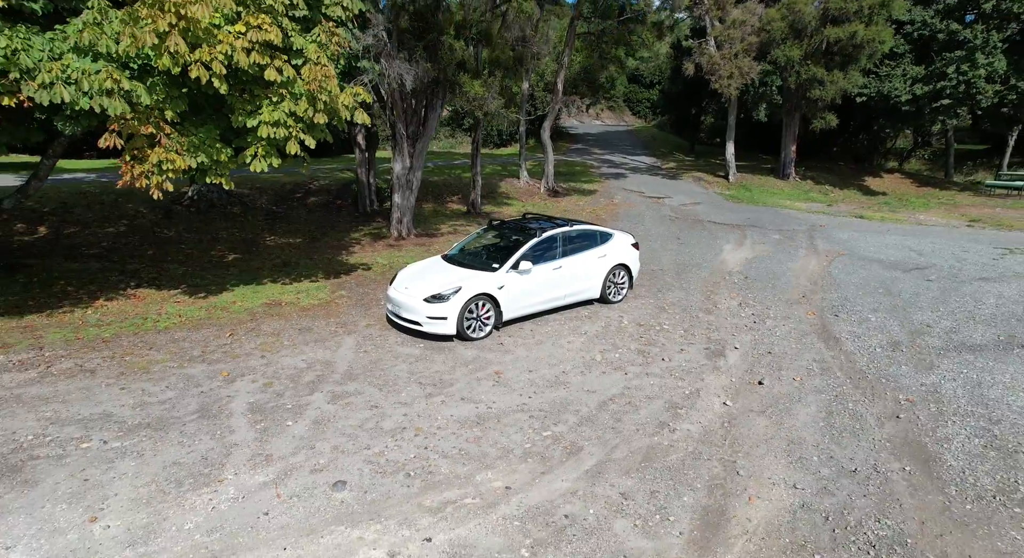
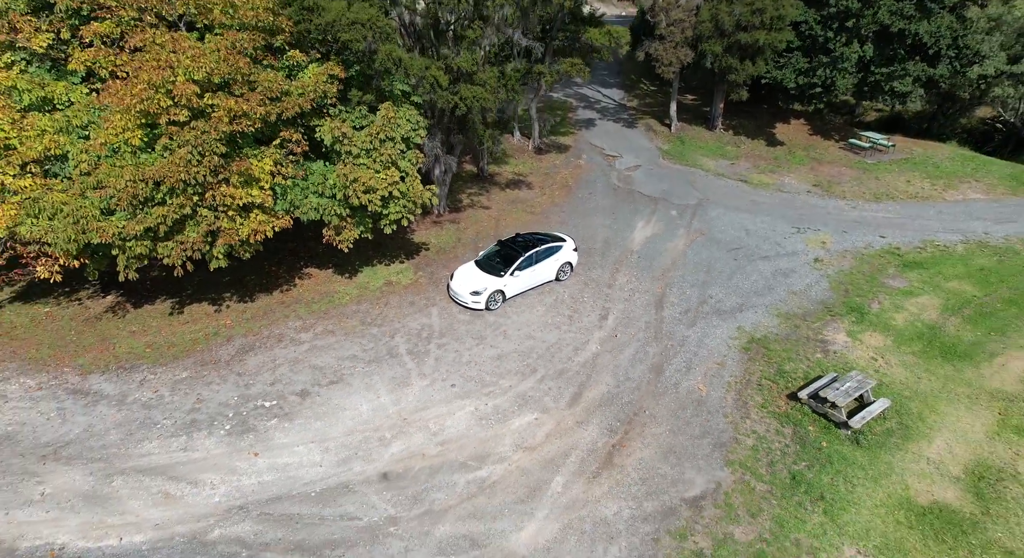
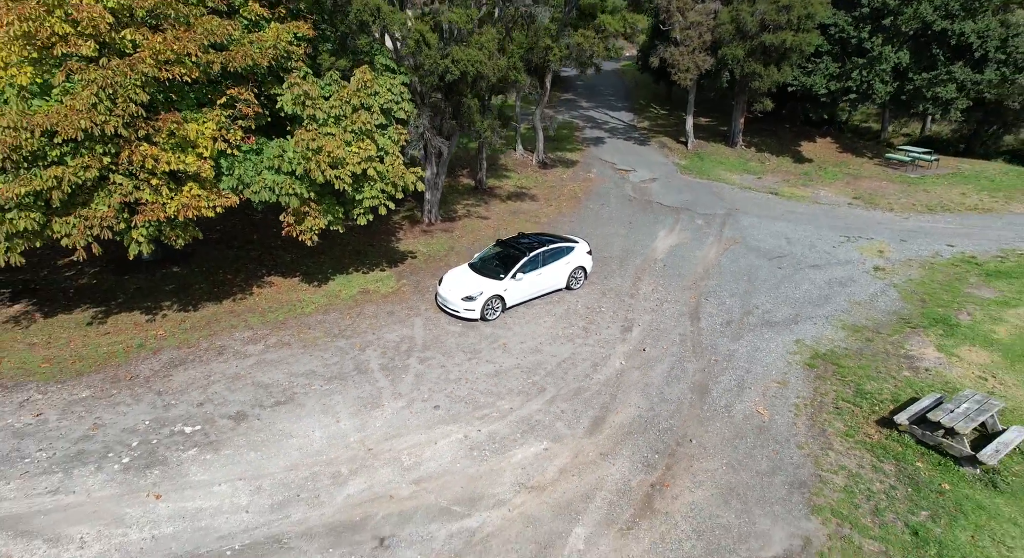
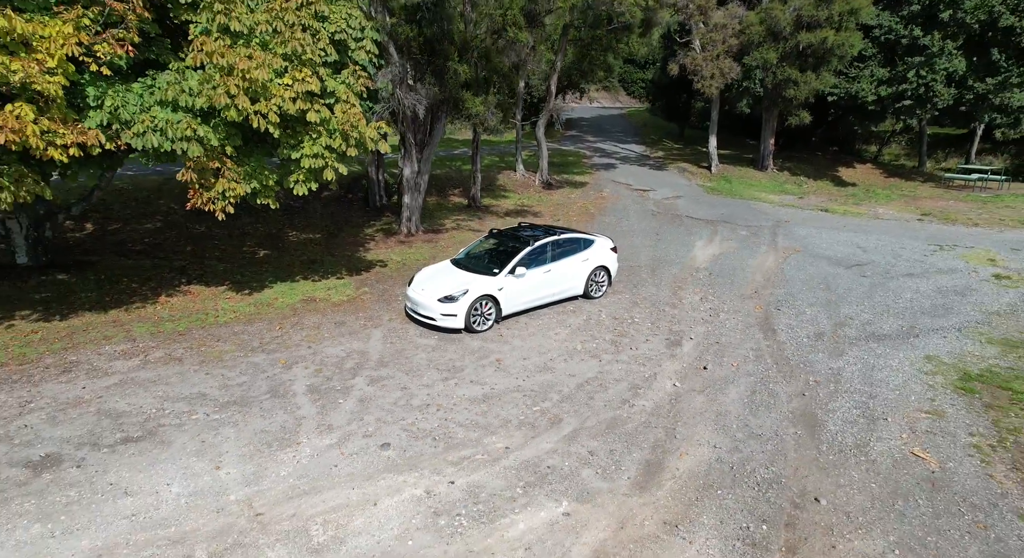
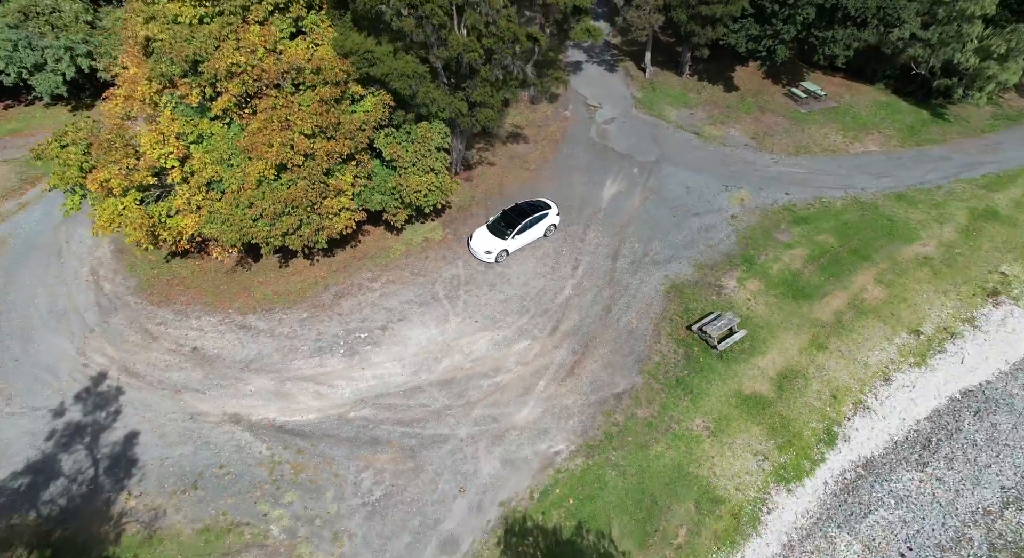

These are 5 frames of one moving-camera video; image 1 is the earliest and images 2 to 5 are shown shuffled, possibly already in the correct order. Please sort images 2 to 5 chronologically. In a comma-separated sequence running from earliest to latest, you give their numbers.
4, 3, 2, 5
